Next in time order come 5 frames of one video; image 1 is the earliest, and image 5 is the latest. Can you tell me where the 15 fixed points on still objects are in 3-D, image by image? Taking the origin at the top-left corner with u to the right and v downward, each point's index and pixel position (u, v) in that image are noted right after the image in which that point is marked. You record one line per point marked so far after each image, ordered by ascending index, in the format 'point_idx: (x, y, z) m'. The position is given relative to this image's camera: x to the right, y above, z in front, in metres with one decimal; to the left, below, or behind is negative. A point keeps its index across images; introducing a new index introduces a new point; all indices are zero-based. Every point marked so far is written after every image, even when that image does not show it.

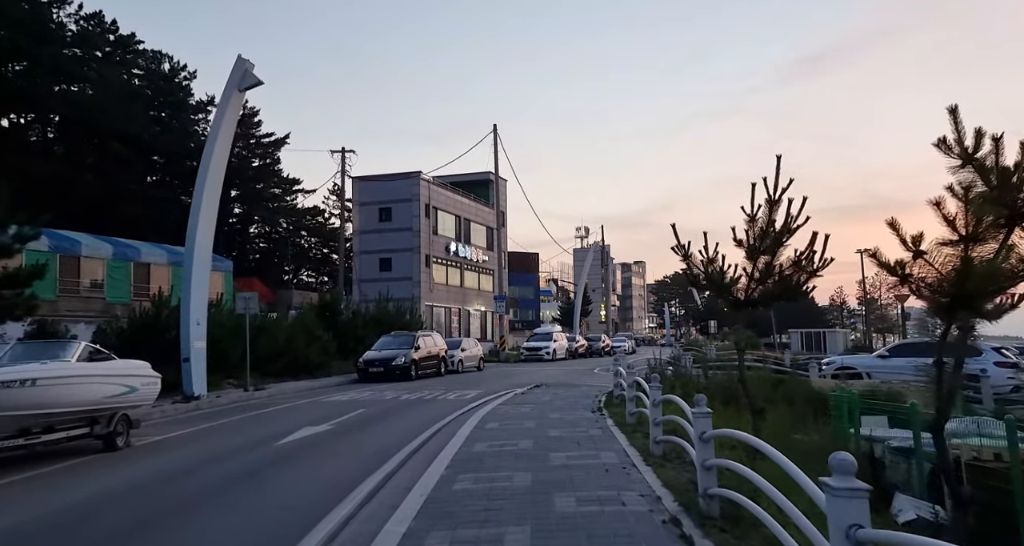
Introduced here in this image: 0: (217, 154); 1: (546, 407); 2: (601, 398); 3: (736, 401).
0: (-8.4, +3.3, +20.0) m
1: (+0.8, -3.1, +16.6) m
2: (+2.2, -3.0, +17.2) m
3: (+5.3, -3.0, +16.5) m
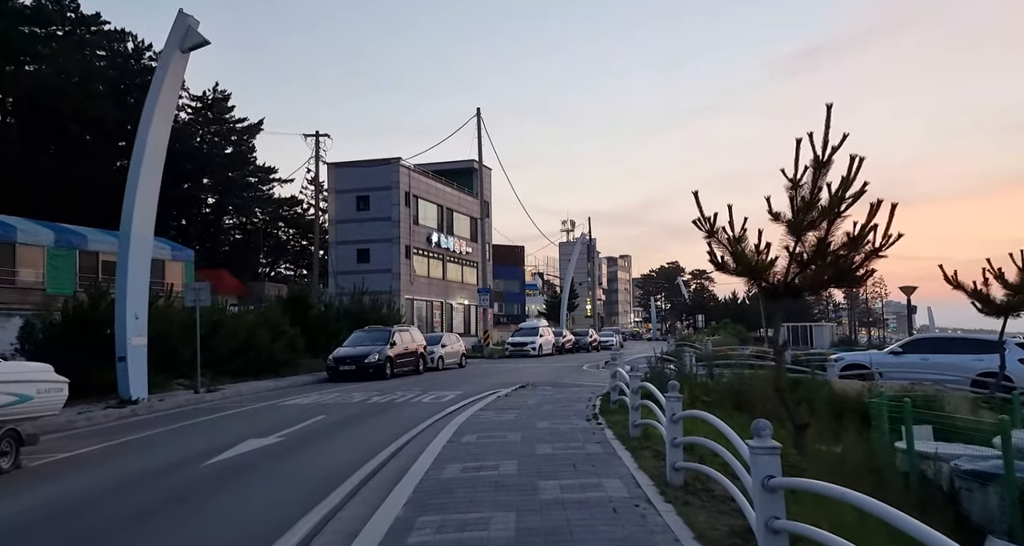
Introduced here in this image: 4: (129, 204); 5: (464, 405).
0: (-8.8, +3.7, +17.6) m
1: (+0.5, -2.9, +14.4) m
2: (+1.8, -2.7, +15.0) m
3: (+5.0, -2.8, +14.4) m
4: (-9.3, +1.7, +17.3) m
5: (-1.2, -3.3, +17.7) m
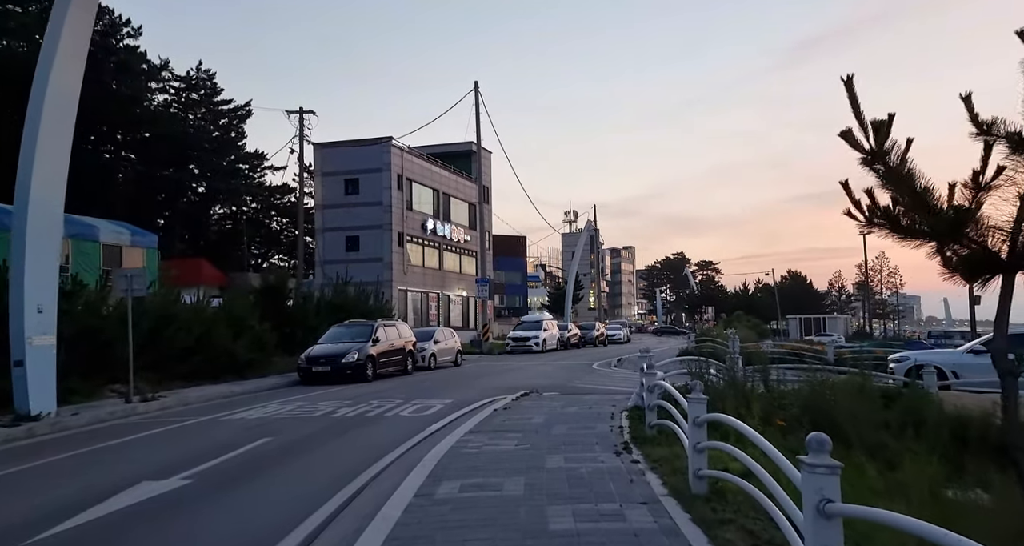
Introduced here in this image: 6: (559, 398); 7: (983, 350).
0: (-8.8, +4.0, +13.9) m
1: (+0.5, -2.5, +10.8) m
2: (+1.9, -2.4, +11.4) m
3: (+5.0, -2.4, +10.7) m
4: (-9.3, +2.1, +13.7) m
5: (-1.2, -2.9, +14.1) m
6: (+1.1, -2.9, +16.7) m
7: (+12.0, -2.0, +18.4) m
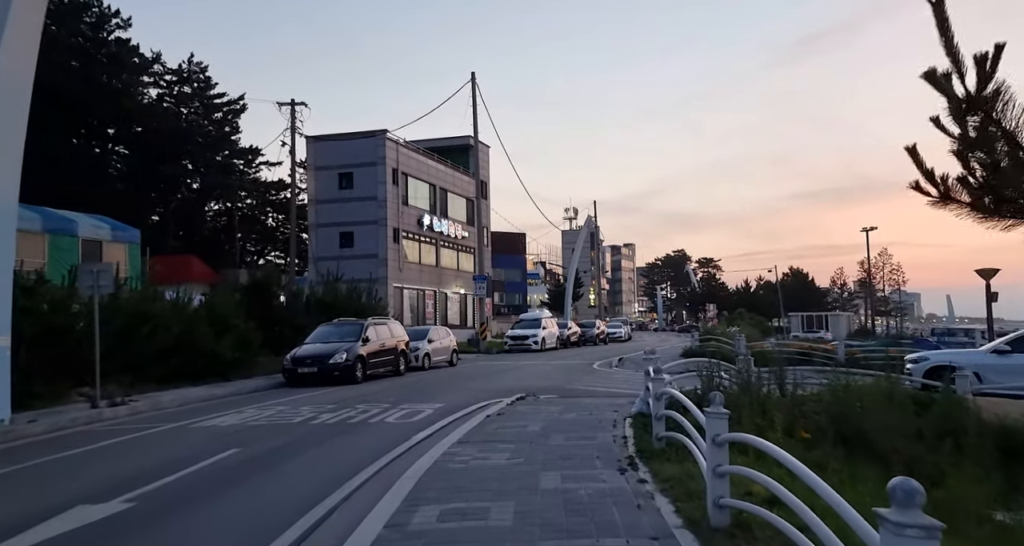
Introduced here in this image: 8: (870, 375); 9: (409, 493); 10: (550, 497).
0: (-8.9, +4.1, +12.8) m
1: (+0.3, -2.4, +9.7) m
2: (+1.7, -2.3, +10.3) m
3: (+4.9, -2.3, +9.6) m
4: (-9.4, +2.2, +12.5) m
5: (-1.3, -2.8, +13.0) m
6: (+1.0, -2.8, +15.6) m
7: (+11.9, -1.9, +17.3) m
8: (+6.4, -1.8, +12.8) m
9: (-1.1, -2.4, +7.9) m
10: (+0.4, -2.3, +7.3) m
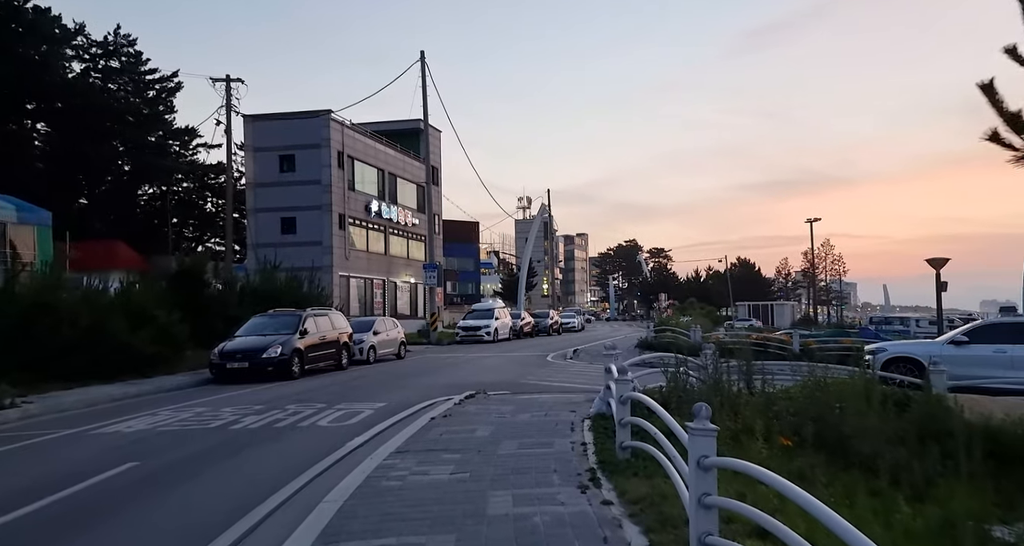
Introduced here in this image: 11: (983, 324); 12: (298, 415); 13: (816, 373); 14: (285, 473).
0: (-9.7, +4.3, +10.8) m
1: (-0.3, -2.3, +8.4) m
2: (+1.0, -2.1, +9.2) m
3: (+4.2, -2.2, +8.7) m
4: (-10.3, +2.4, +10.6) m
5: (-2.2, -2.6, +11.7) m
6: (-0.1, -2.6, +14.4) m
7: (+10.7, -1.6, +16.8) m
8: (+5.5, -1.6, +12.0) m
9: (-1.7, -2.3, +6.6) m
10: (-0.1, -2.2, +6.1) m
11: (+11.1, -1.2, +16.6) m
12: (-4.1, -2.7, +13.6) m
13: (+4.8, -1.6, +11.4) m
14: (-3.0, -2.6, +9.3) m
